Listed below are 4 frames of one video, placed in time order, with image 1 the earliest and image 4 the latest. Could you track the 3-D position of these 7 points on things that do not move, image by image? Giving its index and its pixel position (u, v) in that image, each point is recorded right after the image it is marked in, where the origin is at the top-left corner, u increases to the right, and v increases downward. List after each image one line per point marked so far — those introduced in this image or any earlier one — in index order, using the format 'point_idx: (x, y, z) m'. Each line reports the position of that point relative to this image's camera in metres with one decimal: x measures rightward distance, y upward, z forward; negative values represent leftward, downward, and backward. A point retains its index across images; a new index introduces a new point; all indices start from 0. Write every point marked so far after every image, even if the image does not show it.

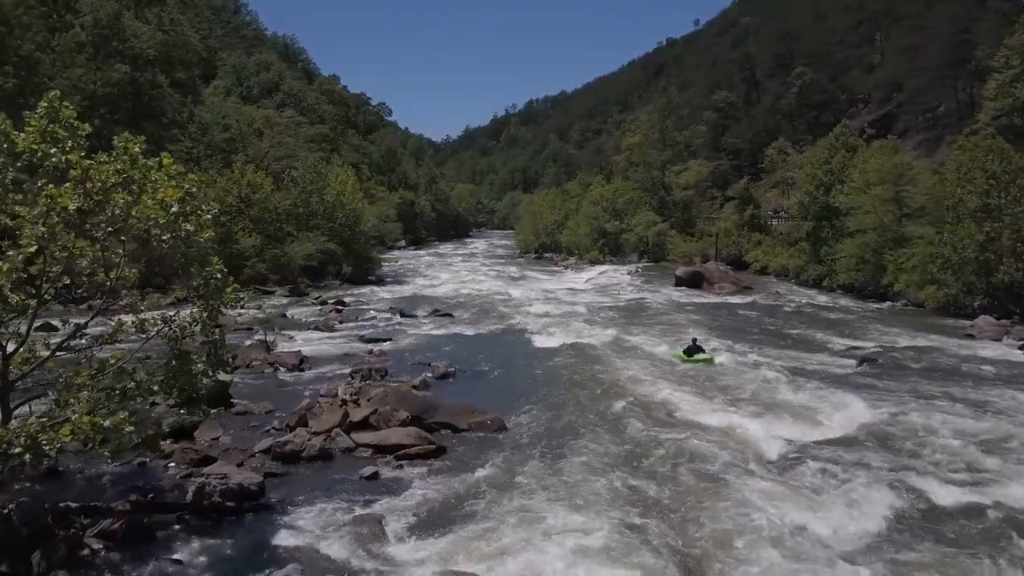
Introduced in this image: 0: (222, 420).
0: (-5.2, -2.4, +14.3) m
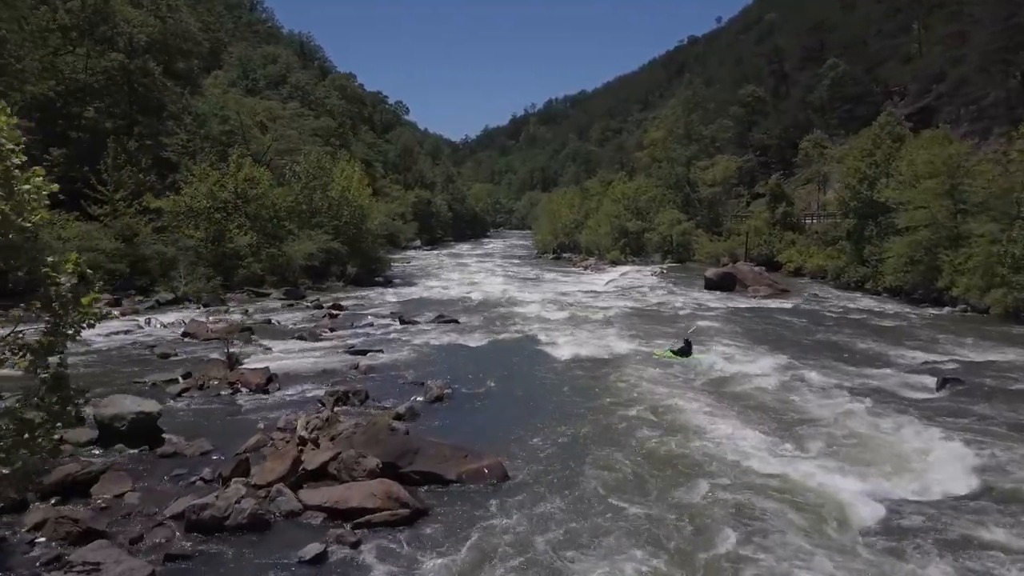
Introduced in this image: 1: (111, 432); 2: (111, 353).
0: (-5.2, -2.5, +11.0) m
1: (-5.9, -2.1, +11.7) m
2: (-9.7, -1.6, +19.4) m
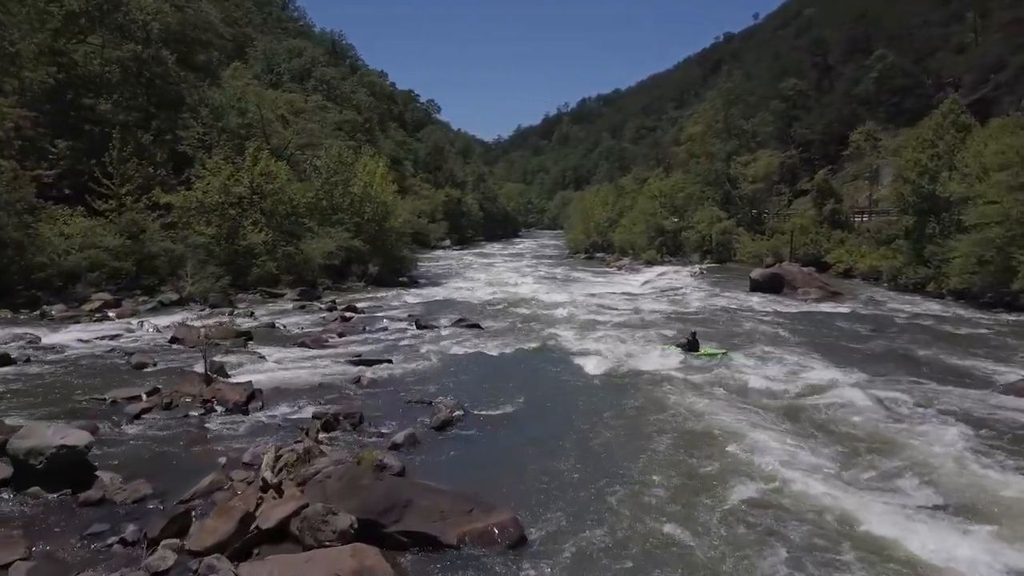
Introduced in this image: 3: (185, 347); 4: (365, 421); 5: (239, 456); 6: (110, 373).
0: (-5.0, -2.5, +8.6) m
1: (-5.7, -2.1, +9.3) m
2: (-9.2, -1.6, +17.1) m
3: (-8.0, -1.4, +19.3) m
4: (-2.5, -2.2, +13.3) m
5: (-3.7, -2.3, +10.7) m
6: (-8.0, -1.7, +15.9) m
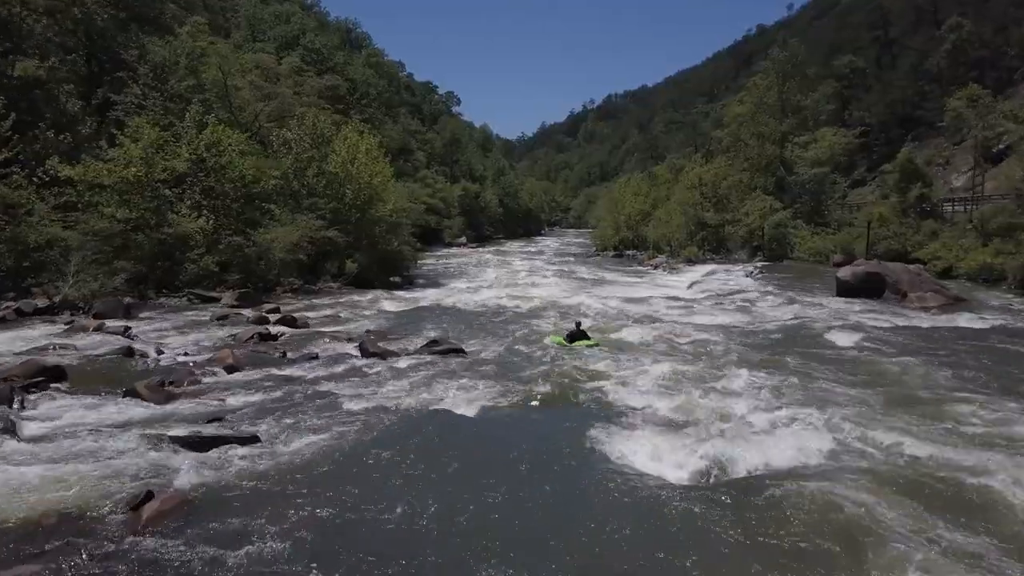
0: (-5.4, -2.6, -0.5) m
1: (-6.1, -2.2, +0.3) m
2: (-9.4, -1.6, +8.2) m
3: (-8.1, -1.5, +10.4) m
4: (-2.8, -2.3, +4.2) m
5: (-4.1, -2.3, +1.7) m
6: (-8.2, -1.7, +7.0) m
